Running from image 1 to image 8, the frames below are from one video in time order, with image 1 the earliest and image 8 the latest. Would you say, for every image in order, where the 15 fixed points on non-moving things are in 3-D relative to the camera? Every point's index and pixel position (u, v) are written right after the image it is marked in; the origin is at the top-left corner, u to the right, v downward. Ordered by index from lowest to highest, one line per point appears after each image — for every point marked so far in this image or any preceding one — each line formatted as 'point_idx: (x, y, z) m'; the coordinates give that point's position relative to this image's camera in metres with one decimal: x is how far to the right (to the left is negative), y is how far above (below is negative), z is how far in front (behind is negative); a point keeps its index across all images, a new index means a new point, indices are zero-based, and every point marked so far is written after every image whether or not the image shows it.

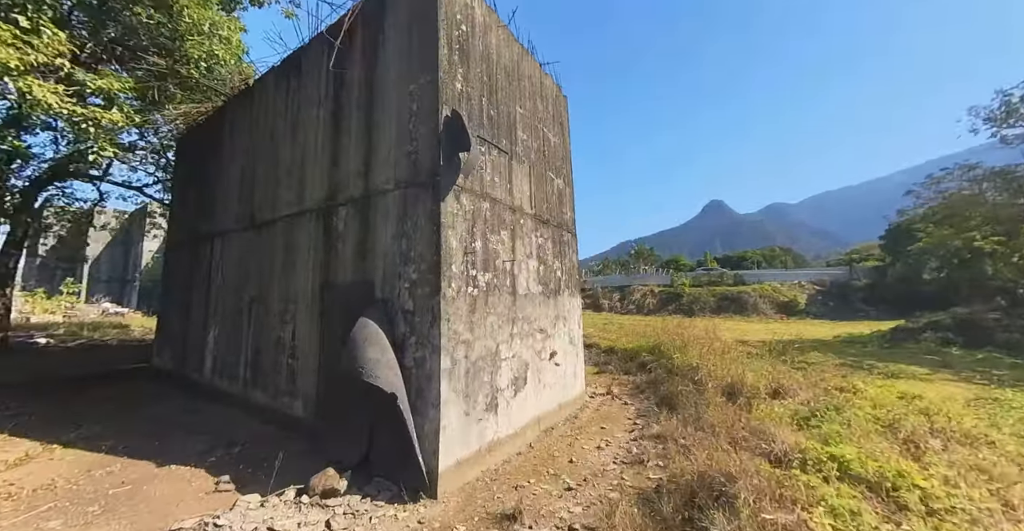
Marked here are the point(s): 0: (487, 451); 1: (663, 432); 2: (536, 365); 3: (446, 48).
0: (-0.2, -1.9, +4.0) m
1: (+1.9, -1.9, +4.7) m
2: (+0.3, -1.2, +5.0) m
3: (-0.6, +2.2, +4.1) m
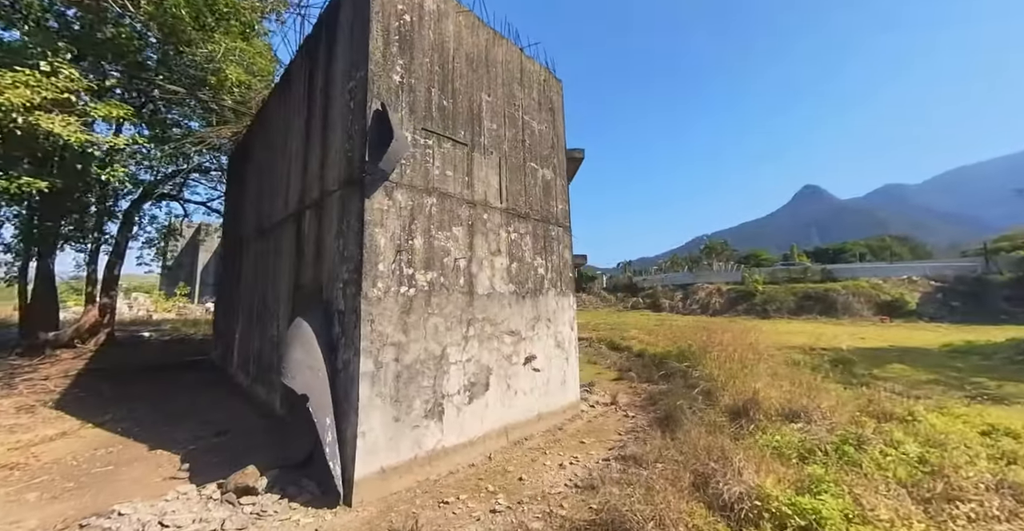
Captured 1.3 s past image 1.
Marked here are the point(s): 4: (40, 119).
0: (-0.8, -1.8, +3.8) m
1: (+1.4, -1.9, +4.1) m
2: (-0.1, -1.2, +4.7) m
3: (-1.2, +2.2, +4.0) m
4: (-4.9, +1.5, +4.2) m
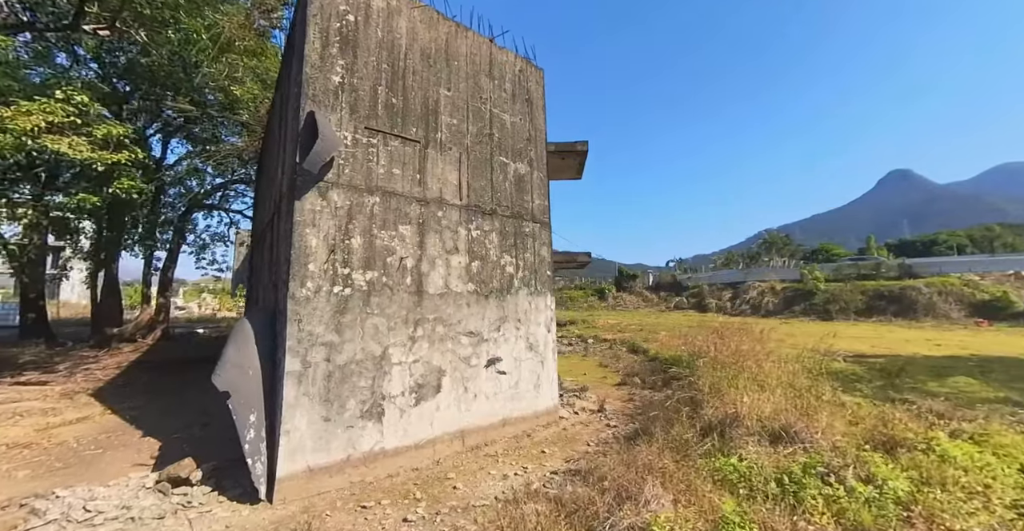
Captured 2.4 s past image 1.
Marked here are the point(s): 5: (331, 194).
0: (-1.4, -1.8, +3.8) m
1: (+0.8, -1.9, +3.7) m
2: (-0.6, -1.2, +4.5) m
3: (-1.9, +2.2, +4.0) m
4: (-5.5, +1.5, +4.7) m
5: (-1.7, +0.7, +3.9) m
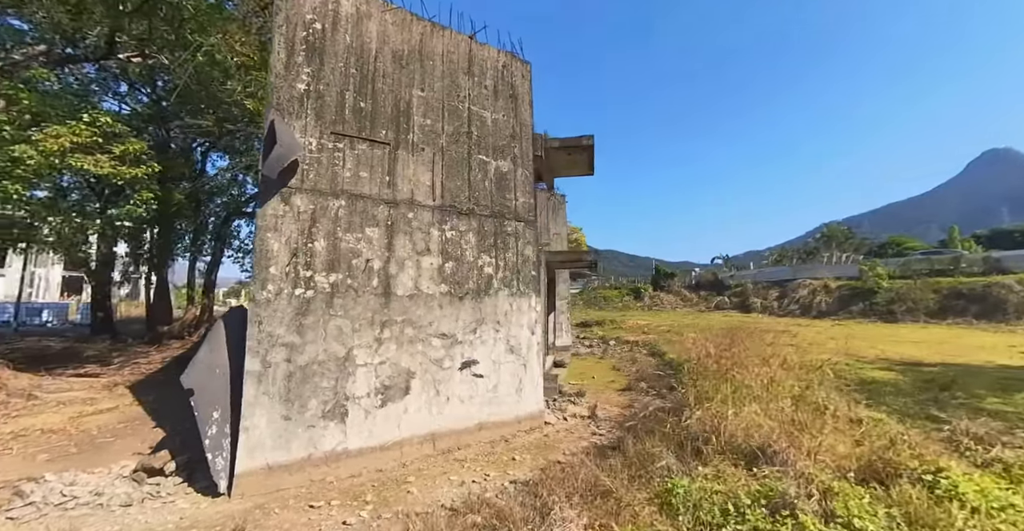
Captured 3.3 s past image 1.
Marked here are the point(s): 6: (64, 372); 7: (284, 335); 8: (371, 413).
0: (-1.8, -1.9, +3.8) m
1: (+0.3, -1.9, +3.5) m
2: (-0.9, -1.2, +4.5) m
3: (-2.3, +2.2, +4.1) m
4: (-5.8, +1.4, +5.3) m
5: (-2.1, +0.7, +4.0) m
6: (-8.1, -1.9, +7.3) m
7: (-2.1, -0.7, +3.8) m
8: (-1.4, -1.5, +4.1) m
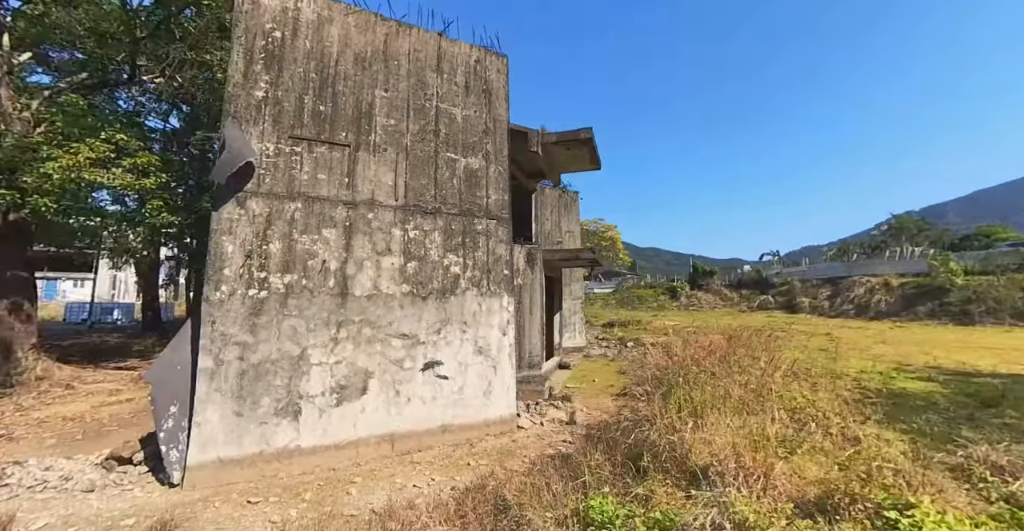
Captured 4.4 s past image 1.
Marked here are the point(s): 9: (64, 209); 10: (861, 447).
0: (-2.3, -1.9, +3.9) m
1: (-0.2, -1.8, +3.3) m
2: (-1.4, -1.2, +4.5) m
3: (-2.8, +2.1, +4.2) m
4: (-6.1, +1.3, +5.8) m
5: (-2.7, +0.6, +4.1) m
6: (-8.2, -2.0, +8.2) m
7: (-2.7, -0.7, +3.9) m
8: (-1.9, -1.5, +4.2) m
9: (-6.8, +0.9, +6.2) m
10: (+2.9, -1.5, +3.3) m
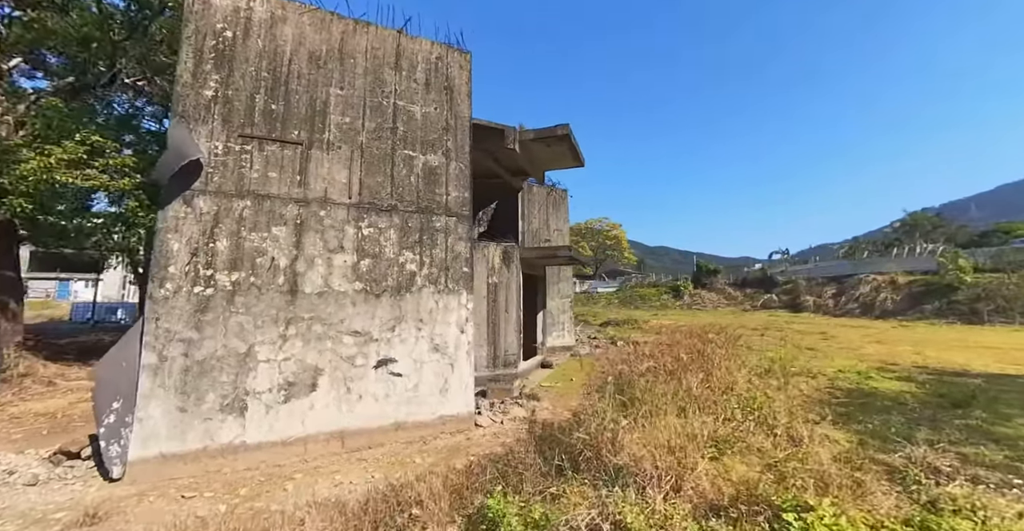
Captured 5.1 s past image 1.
0: (-2.9, -1.8, +4.0) m
1: (-0.8, -1.8, +3.3) m
2: (-1.9, -1.2, +4.5) m
3: (-3.4, +2.2, +4.3) m
4: (-6.6, +1.3, +6.0) m
5: (-3.2, +0.7, +4.1) m
6: (-8.6, -2.0, +8.4) m
7: (-3.2, -0.6, +3.9) m
8: (-2.5, -1.5, +4.2) m
9: (-7.3, +0.9, +6.3) m
10: (+2.3, -1.4, +3.2) m
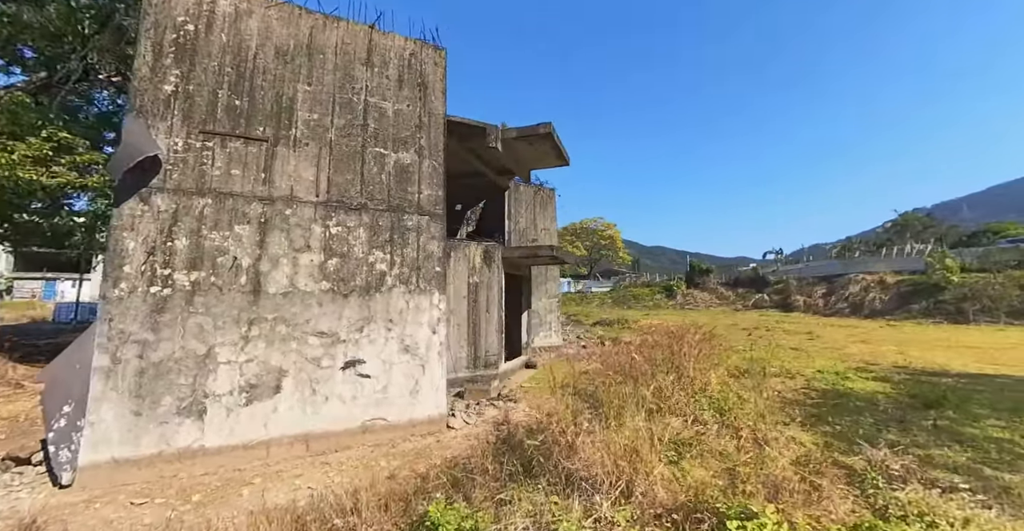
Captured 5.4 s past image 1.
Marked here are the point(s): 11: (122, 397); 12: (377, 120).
0: (-3.2, -1.8, +3.9) m
1: (-1.2, -1.8, +3.2) m
2: (-2.3, -1.2, +4.4) m
3: (-3.7, +2.2, +4.2) m
4: (-7.0, +1.3, +5.9) m
5: (-3.6, +0.7, +4.0) m
6: (-9.0, -2.0, +8.3) m
7: (-3.6, -0.6, +3.8) m
8: (-2.8, -1.5, +4.1) m
9: (-7.7, +0.9, +6.2) m
10: (+1.9, -1.4, +3.1) m
11: (-3.6, -1.2, +3.7) m
12: (-1.7, +1.9, +5.1) m
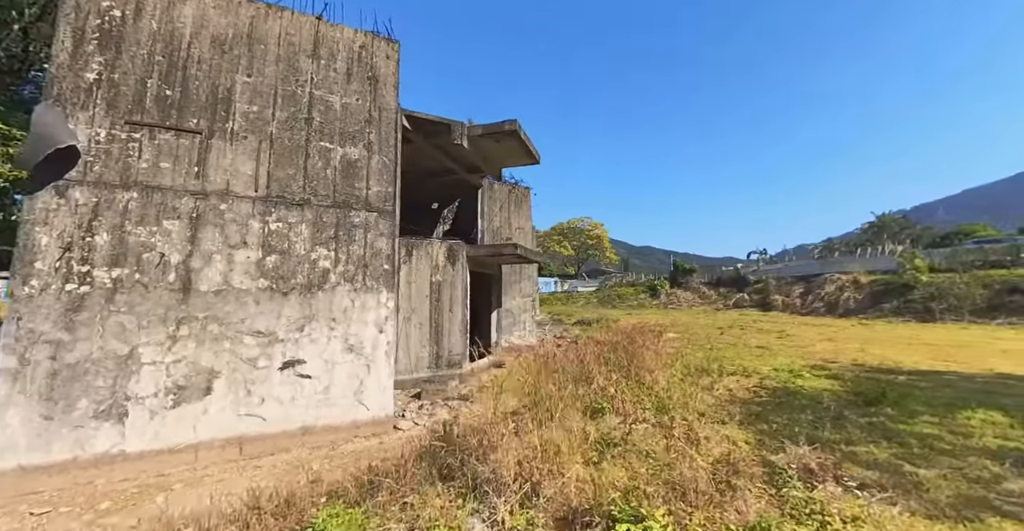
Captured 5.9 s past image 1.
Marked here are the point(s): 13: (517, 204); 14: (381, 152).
0: (-3.8, -1.8, +3.7) m
1: (-1.7, -1.8, +3.1) m
2: (-2.9, -1.2, +4.2) m
3: (-4.3, +2.2, +4.0) m
4: (-7.6, +1.4, +5.6) m
5: (-4.2, +0.7, +3.8) m
6: (-9.7, -2.0, +8.0) m
7: (-4.2, -0.6, +3.7) m
8: (-3.4, -1.5, +3.9) m
9: (-8.3, +0.9, +6.0) m
10: (+1.4, -1.4, +3.0) m
11: (-4.2, -1.2, +3.6) m
12: (-2.3, +1.9, +5.0) m
13: (+0.2, +1.8, +11.6) m
14: (-1.7, +1.5, +5.3) m
